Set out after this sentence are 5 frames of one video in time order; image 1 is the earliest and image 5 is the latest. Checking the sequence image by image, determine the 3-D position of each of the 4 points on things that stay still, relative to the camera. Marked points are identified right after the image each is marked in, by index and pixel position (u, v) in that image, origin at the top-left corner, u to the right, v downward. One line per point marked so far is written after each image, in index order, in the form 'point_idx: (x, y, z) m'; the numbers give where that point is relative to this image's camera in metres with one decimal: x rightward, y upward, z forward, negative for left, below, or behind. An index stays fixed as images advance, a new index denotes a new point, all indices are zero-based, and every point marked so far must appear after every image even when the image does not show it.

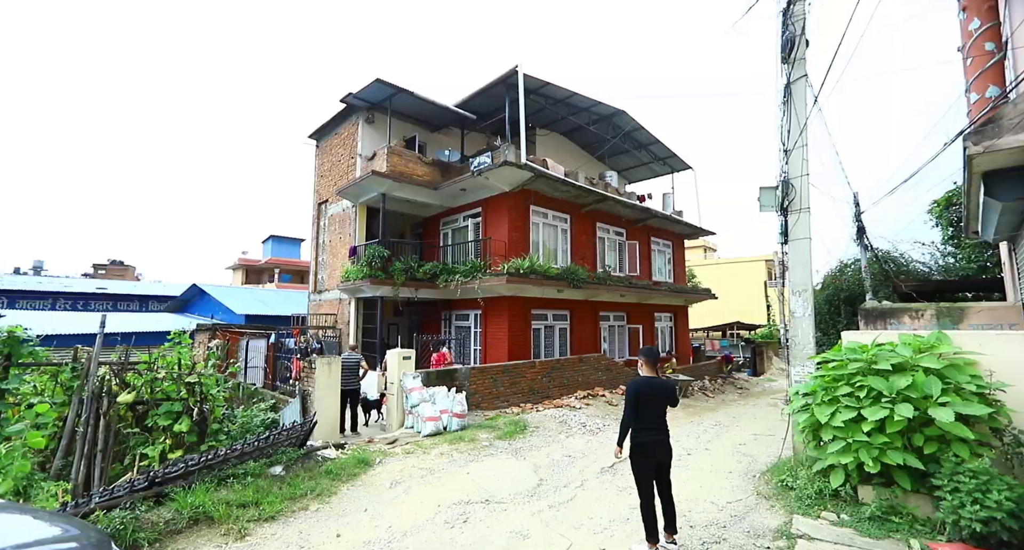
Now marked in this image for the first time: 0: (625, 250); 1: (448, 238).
0: (+4.4, +0.9, +17.9) m
1: (-2.1, +1.2, +15.4) m
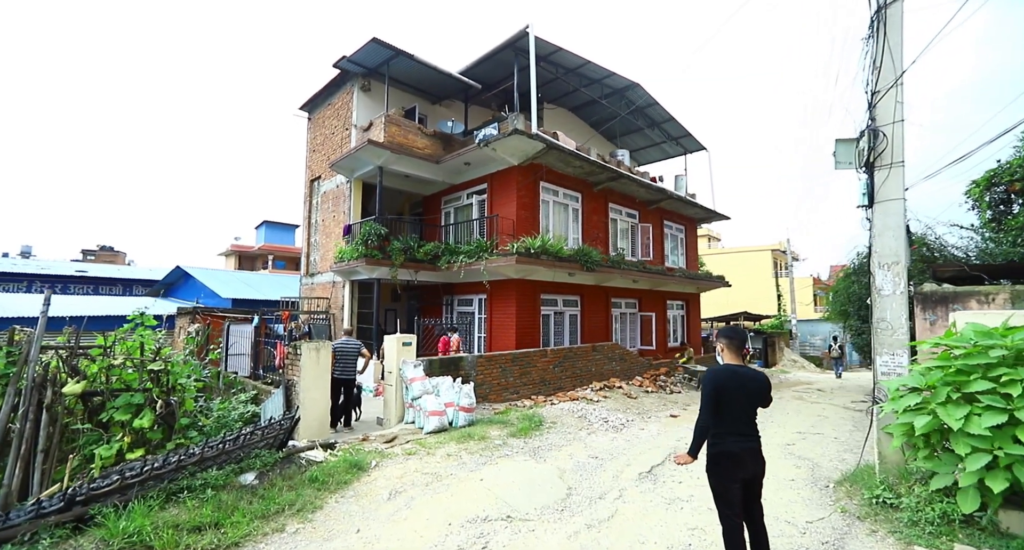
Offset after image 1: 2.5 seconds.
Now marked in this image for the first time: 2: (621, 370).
0: (+4.6, +1.5, +16.9) m
1: (-1.9, +1.8, +14.3) m
2: (+2.9, -2.6, +12.4) m
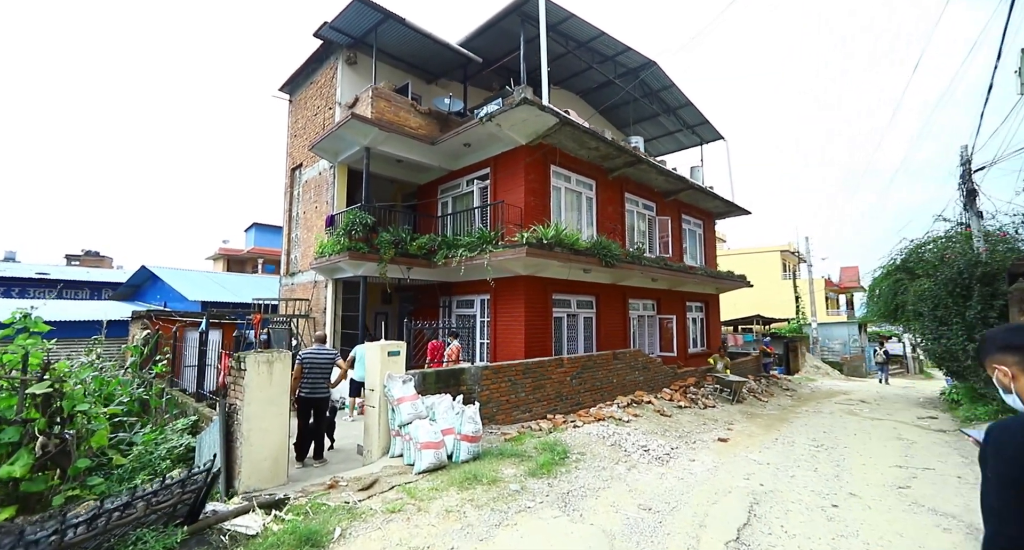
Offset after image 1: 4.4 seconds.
0: (+4.8, +1.5, +15.2) m
1: (-1.8, +1.9, +12.7) m
2: (+3.1, -2.5, +10.7) m
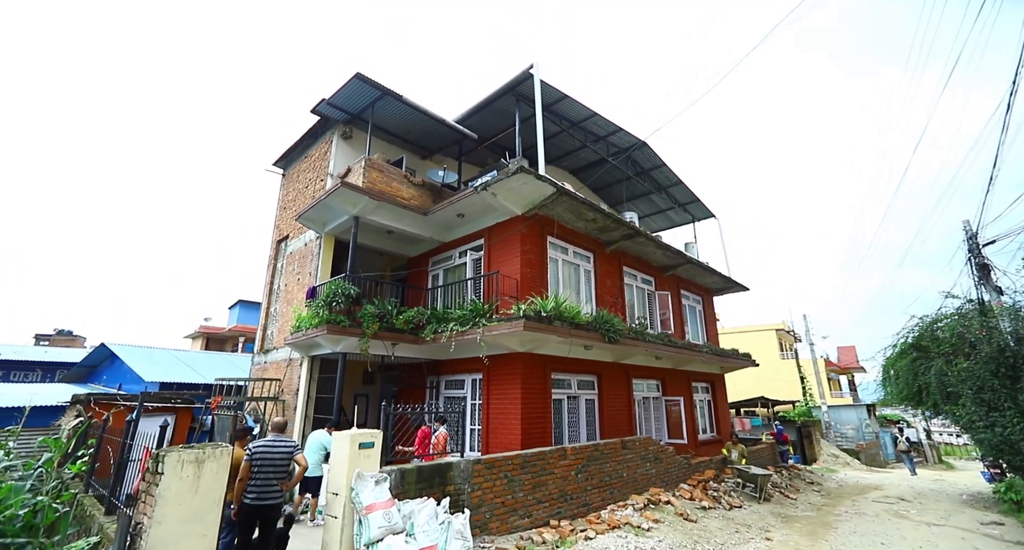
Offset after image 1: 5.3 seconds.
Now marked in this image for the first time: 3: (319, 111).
0: (+4.6, -0.9, +14.6) m
1: (-1.9, -0.1, +12.0) m
2: (+3.0, -4.1, +9.4) m
3: (-5.2, +4.4, +12.2) m
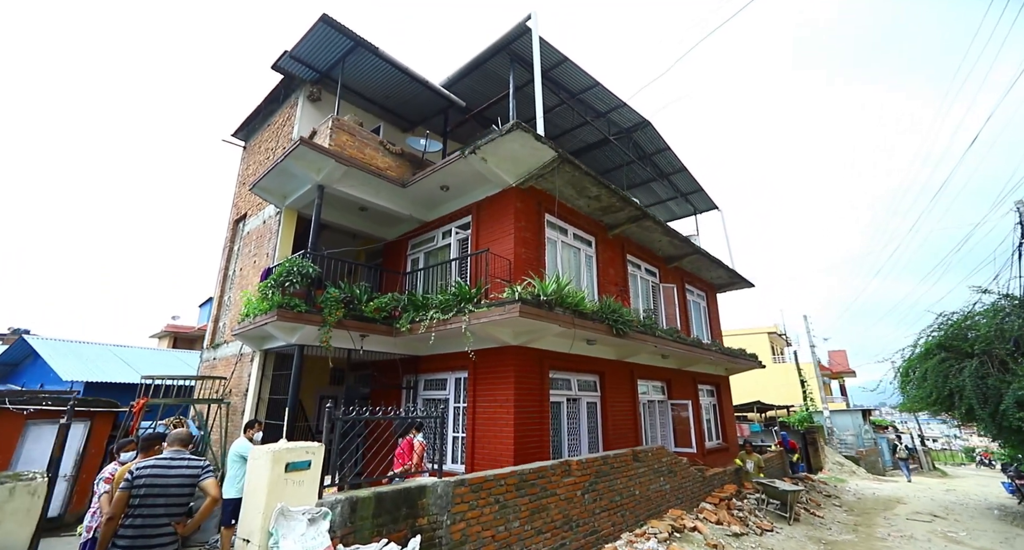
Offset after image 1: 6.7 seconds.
0: (+4.3, -0.7, +13.2) m
1: (-2.1, +0.2, +10.4) m
2: (+2.8, -3.8, +8.0) m
3: (-5.3, +4.8, +10.6) m
